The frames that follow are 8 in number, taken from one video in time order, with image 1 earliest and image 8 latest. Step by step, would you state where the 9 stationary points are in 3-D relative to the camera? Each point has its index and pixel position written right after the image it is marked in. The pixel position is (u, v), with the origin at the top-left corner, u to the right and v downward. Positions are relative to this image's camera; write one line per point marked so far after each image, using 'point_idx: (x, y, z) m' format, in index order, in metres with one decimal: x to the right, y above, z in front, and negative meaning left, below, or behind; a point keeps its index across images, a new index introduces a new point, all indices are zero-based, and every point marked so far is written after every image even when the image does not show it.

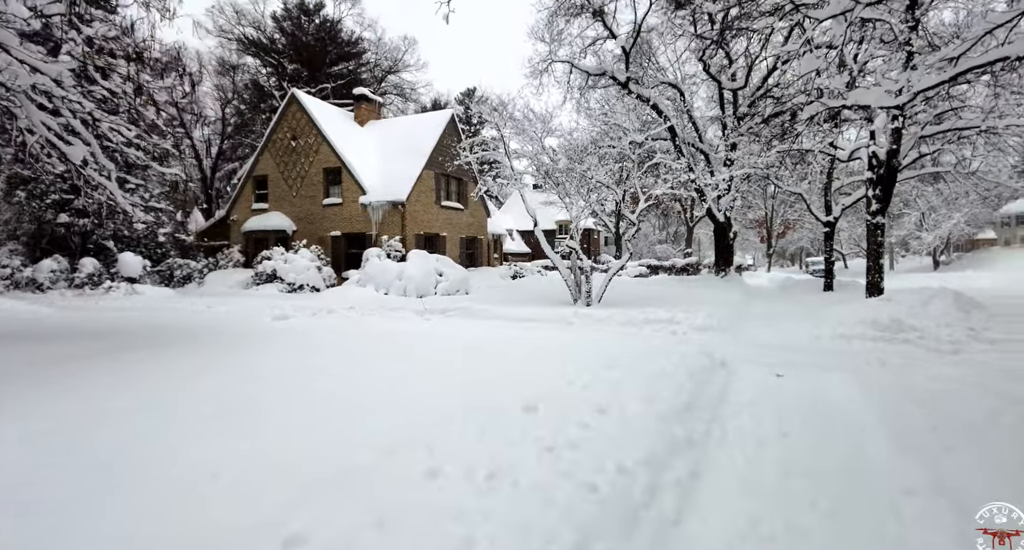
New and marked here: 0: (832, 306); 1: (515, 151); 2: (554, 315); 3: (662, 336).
0: (+6.8, -0.6, +10.3) m
1: (+0.1, +4.1, +16.9) m
2: (+1.1, -1.0, +12.0) m
3: (+2.7, -1.1, +9.0) m
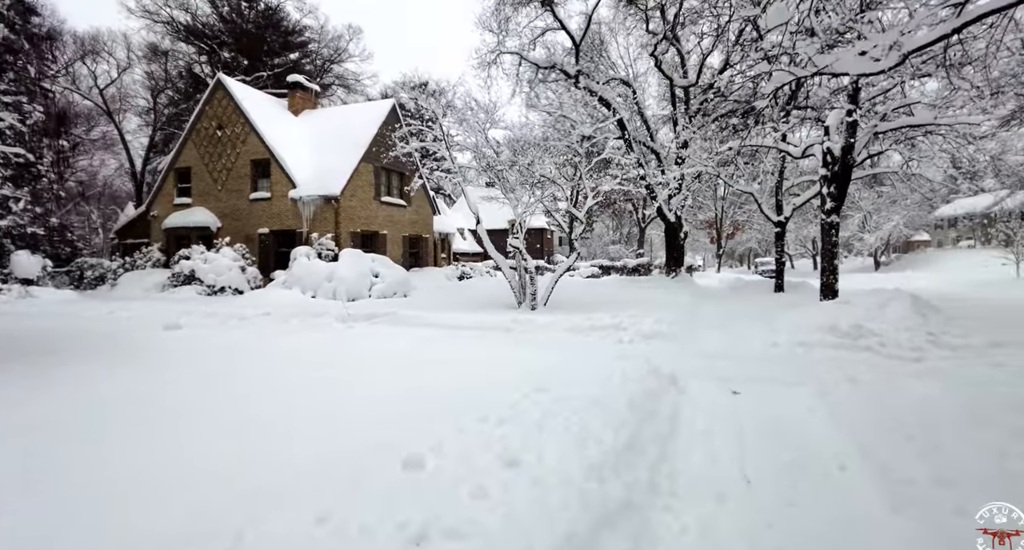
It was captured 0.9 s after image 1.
0: (+5.5, -0.6, +9.6) m
1: (-1.8, +4.1, +15.6) m
2: (-0.4, -1.0, +10.8) m
3: (+1.5, -1.1, +7.9) m
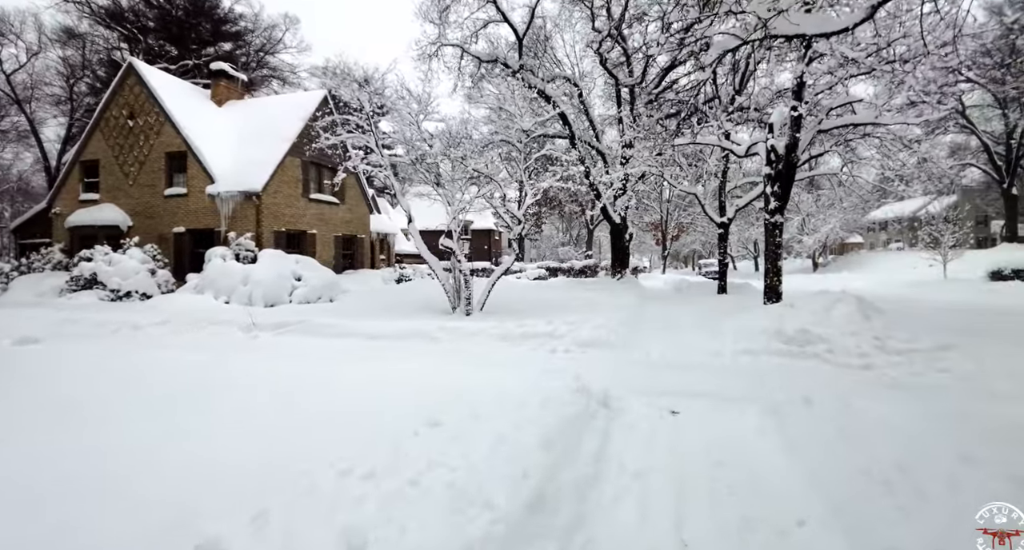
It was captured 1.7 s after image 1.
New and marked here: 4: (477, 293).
0: (+4.1, -0.6, +9.0) m
1: (-3.7, +4.0, +14.3) m
2: (-1.8, -1.1, +9.6) m
3: (+0.3, -1.1, +7.0) m
4: (-0.9, -0.5, +13.2) m
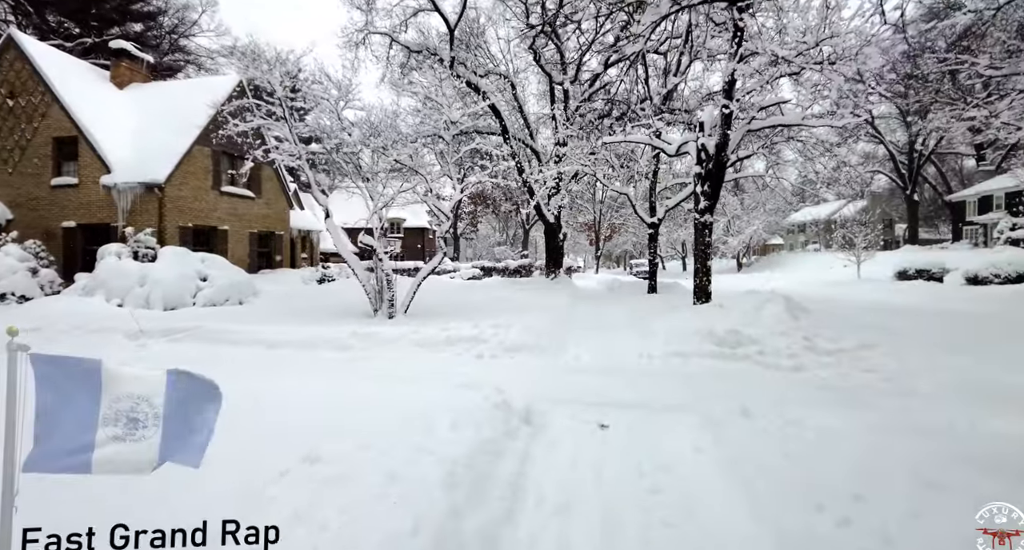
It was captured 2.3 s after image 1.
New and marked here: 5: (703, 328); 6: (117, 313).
0: (+2.8, -0.6, +8.8) m
1: (-5.6, +4.0, +13.1) m
2: (-3.2, -1.1, +8.7) m
3: (-0.7, -1.1, +6.3) m
4: (-2.7, -0.5, +12.3) m
5: (+2.5, -0.7, +6.6) m
6: (-10.3, -1.0, +12.8) m
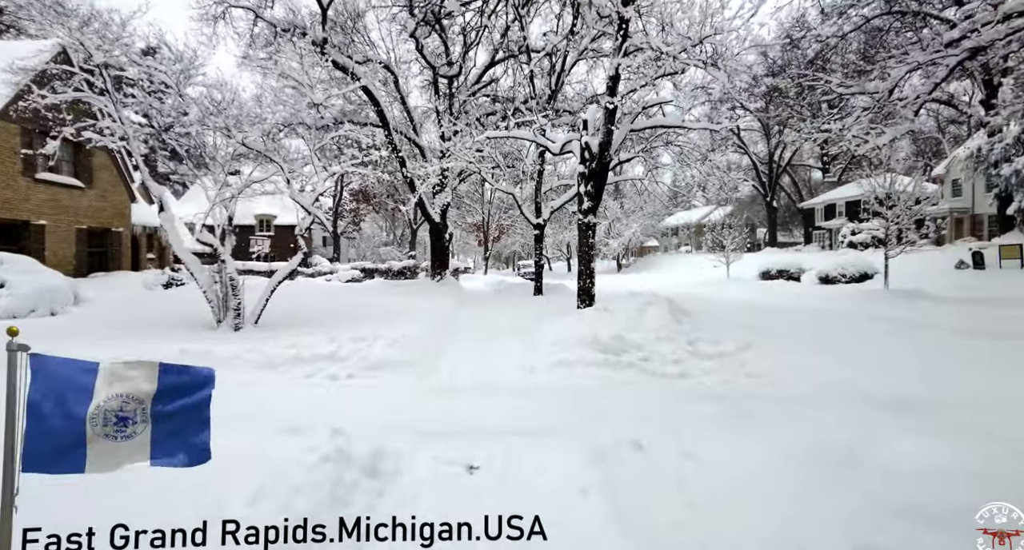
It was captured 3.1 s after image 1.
0: (+0.7, -0.7, +8.4) m
1: (-8.4, +3.9, +10.8) m
2: (-5.1, -1.1, +7.0) m
3: (-2.2, -1.2, +5.2) m
4: (-5.4, -0.6, +10.7) m
5: (+1.0, -0.7, +6.2) m
6: (-12.9, -1.1, +9.5) m
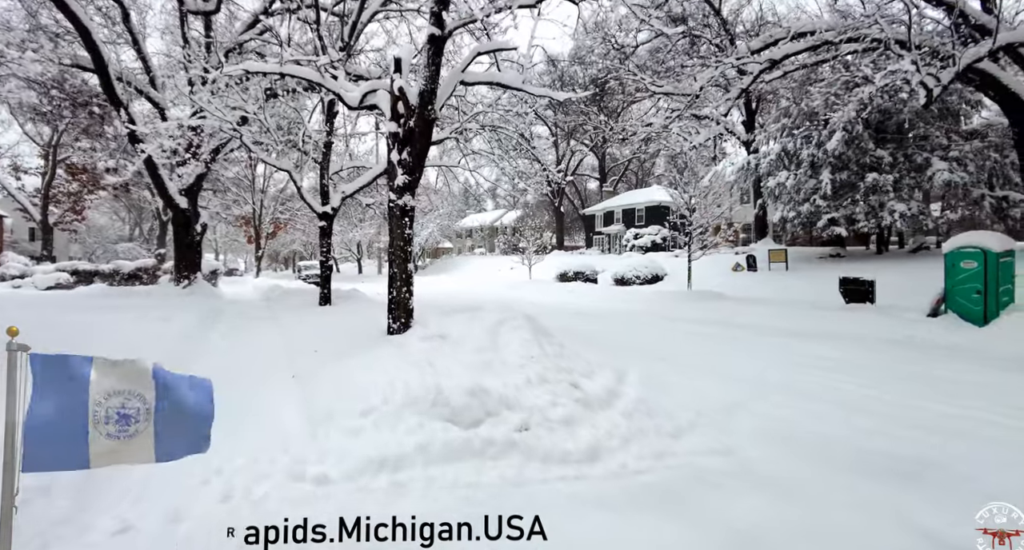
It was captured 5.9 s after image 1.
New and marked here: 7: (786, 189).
0: (-2.1, -0.7, +6.3) m
1: (-11.4, +3.8, +4.8) m
2: (-6.8, -1.2, +2.6) m
3: (-3.4, -1.2, +2.2) m
4: (-8.6, -0.6, +5.9) m
5: (-1.0, -0.8, +4.3) m
6: (-15.0, -1.2, +1.8) m
7: (+8.0, +2.6, +14.5) m
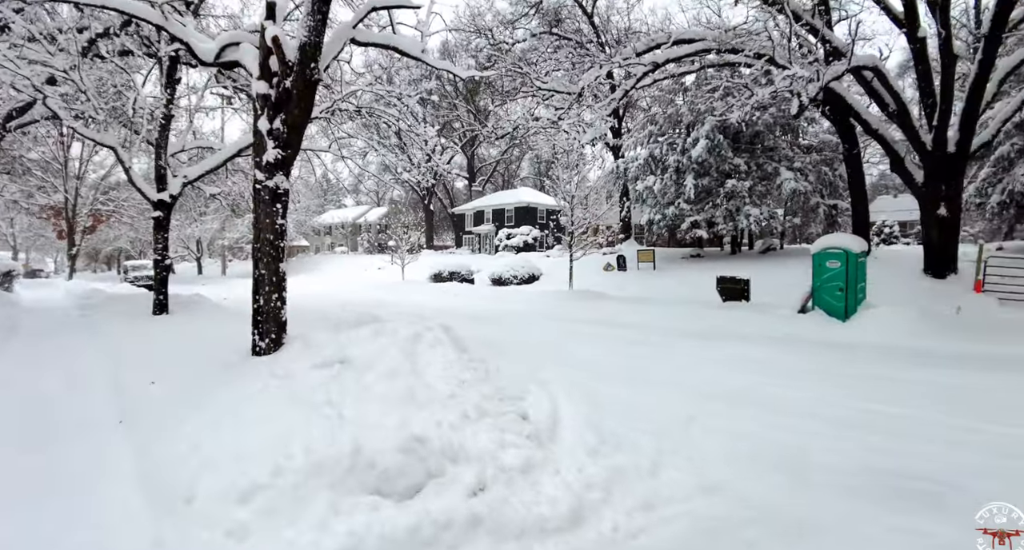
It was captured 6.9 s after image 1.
0: (-3.2, -0.7, +5.0) m
1: (-11.9, +3.7, +1.2) m
2: (-6.9, -1.3, +0.3) m
3: (-3.4, -1.3, +0.7) m
4: (-9.4, -0.7, +2.9) m
5: (-1.6, -0.8, +3.4) m
6: (-14.5, -1.3, -2.7) m
7: (+4.4, +2.6, +15.5) m
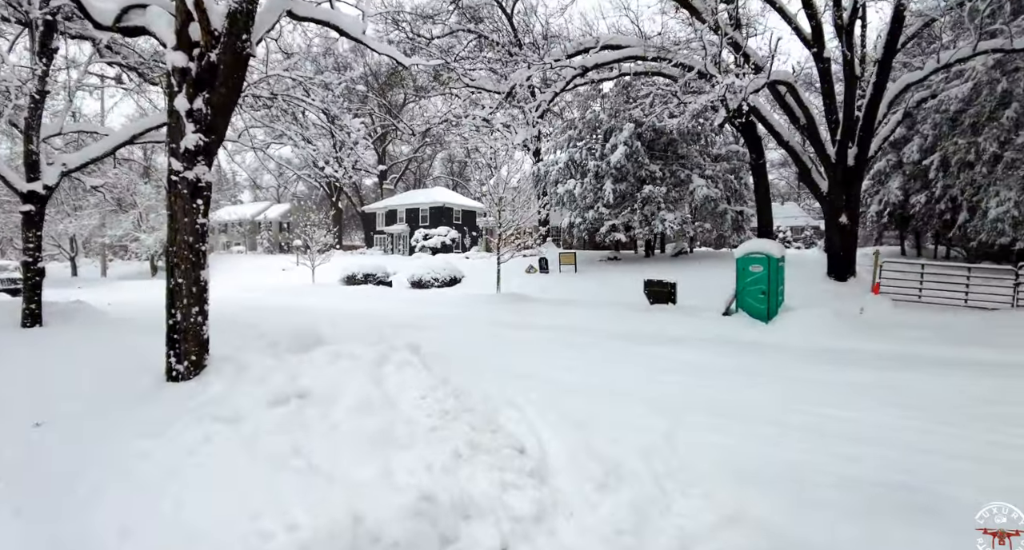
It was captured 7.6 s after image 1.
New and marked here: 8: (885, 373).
0: (-3.6, -0.8, +4.2) m
1: (-11.6, +3.7, -1.0) m
2: (-6.5, -1.3, -1.1) m
3: (-3.2, -1.3, -0.1) m
4: (-9.4, -0.8, +1.1) m
5: (-1.8, -0.9, +2.9) m
6: (-13.6, -1.4, -5.2) m
7: (+2.2, +2.5, +15.7) m
8: (+3.7, -1.0, +5.0) m
